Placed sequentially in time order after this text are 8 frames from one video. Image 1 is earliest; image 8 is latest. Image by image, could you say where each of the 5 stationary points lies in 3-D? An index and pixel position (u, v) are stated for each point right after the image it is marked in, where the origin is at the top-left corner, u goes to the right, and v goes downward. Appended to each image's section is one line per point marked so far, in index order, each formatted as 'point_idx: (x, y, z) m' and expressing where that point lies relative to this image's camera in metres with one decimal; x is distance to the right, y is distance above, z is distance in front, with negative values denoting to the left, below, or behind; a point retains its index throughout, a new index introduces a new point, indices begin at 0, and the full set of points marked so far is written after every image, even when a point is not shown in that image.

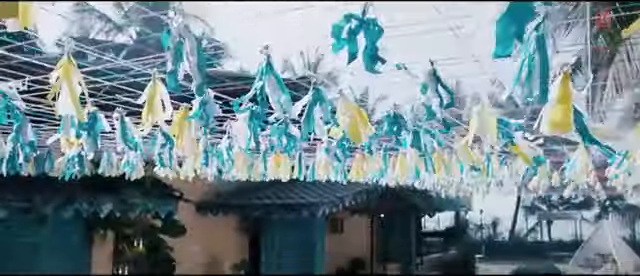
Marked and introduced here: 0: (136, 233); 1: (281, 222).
0: (-2.3, -1.2, +7.4) m
1: (-0.6, -1.2, +8.4) m
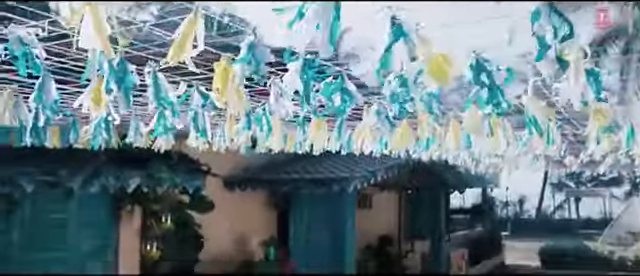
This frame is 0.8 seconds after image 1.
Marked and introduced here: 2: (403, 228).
0: (-1.9, -0.8, +7.2) m
1: (-0.2, -0.8, +8.2) m
2: (+1.1, -1.2, +7.9) m
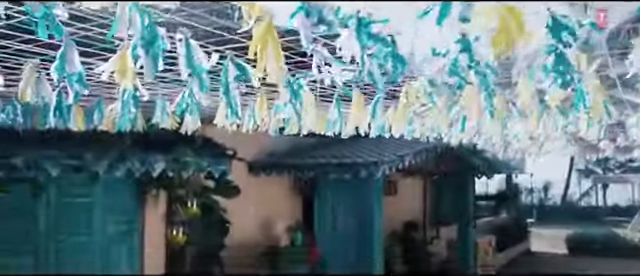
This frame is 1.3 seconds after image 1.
0: (-1.5, -0.6, +7.1) m
1: (+0.2, -0.6, +8.0) m
2: (+1.4, -1.0, +7.7) m
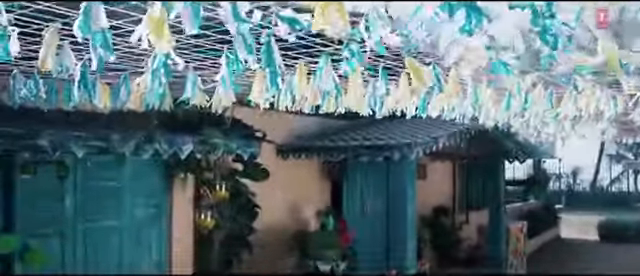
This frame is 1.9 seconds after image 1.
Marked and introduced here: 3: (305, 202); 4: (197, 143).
0: (-1.2, -0.4, +6.9) m
1: (+0.6, -0.3, +7.8) m
2: (+1.8, -0.8, +7.4) m
3: (-0.2, -0.9, +8.0) m
4: (-1.2, 0.0, +5.7) m
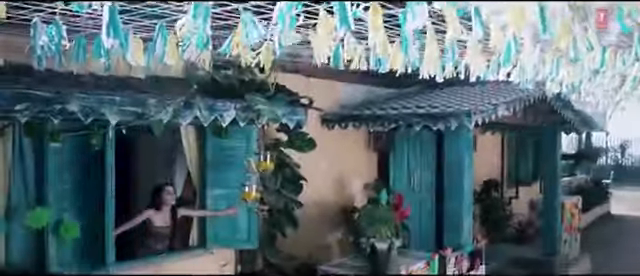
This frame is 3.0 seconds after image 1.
0: (-0.6, -0.1, +6.5) m
1: (+1.2, 0.0, +7.2) m
2: (+2.4, -0.4, +6.8) m
3: (+0.4, -0.5, +7.5) m
4: (-0.7, +0.3, +5.2) m
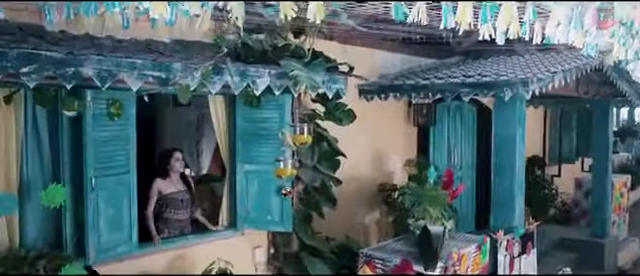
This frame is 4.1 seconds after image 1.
0: (-0.2, +0.2, +5.9) m
1: (+1.6, +0.4, +6.6) m
2: (+2.8, -0.1, +6.2) m
3: (+0.9, -0.1, +6.9) m
4: (-0.4, +0.5, +4.7) m
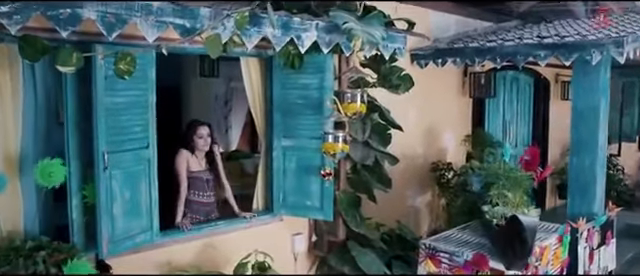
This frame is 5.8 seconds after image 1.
0: (+0.2, +0.5, +5.1) m
1: (+2.1, +0.6, +5.6) m
2: (+3.3, +0.2, +5.2) m
3: (+1.3, +0.1, +6.0) m
4: (0.0, +0.7, +3.8) m
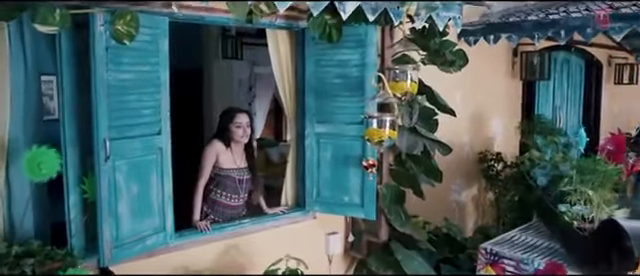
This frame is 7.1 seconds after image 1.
0: (+0.5, +0.6, +4.4) m
1: (+2.4, +0.7, +4.9) m
2: (+3.5, +0.3, +4.4) m
3: (+1.7, +0.3, +5.3) m
4: (+0.3, +0.8, +3.1) m
